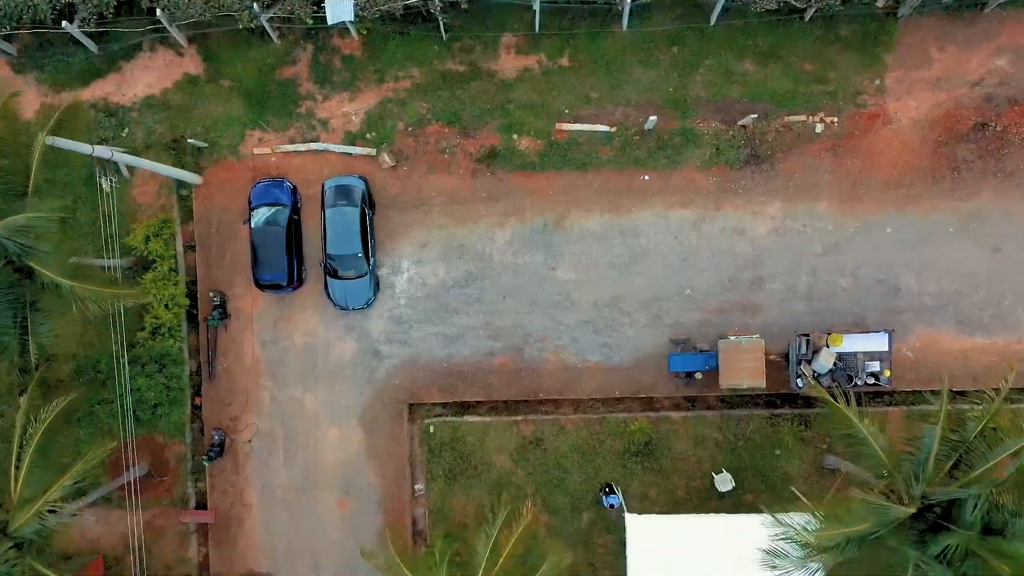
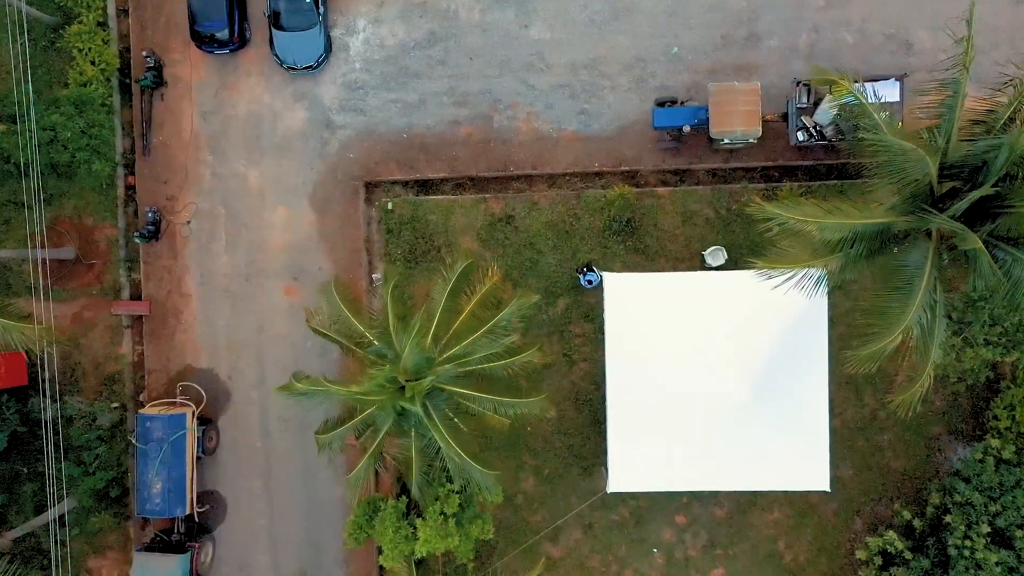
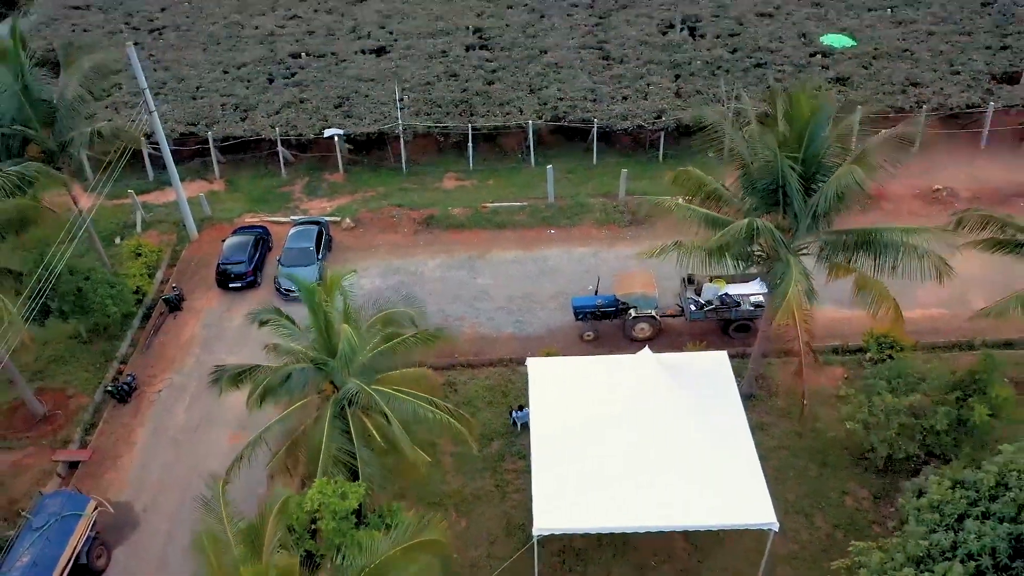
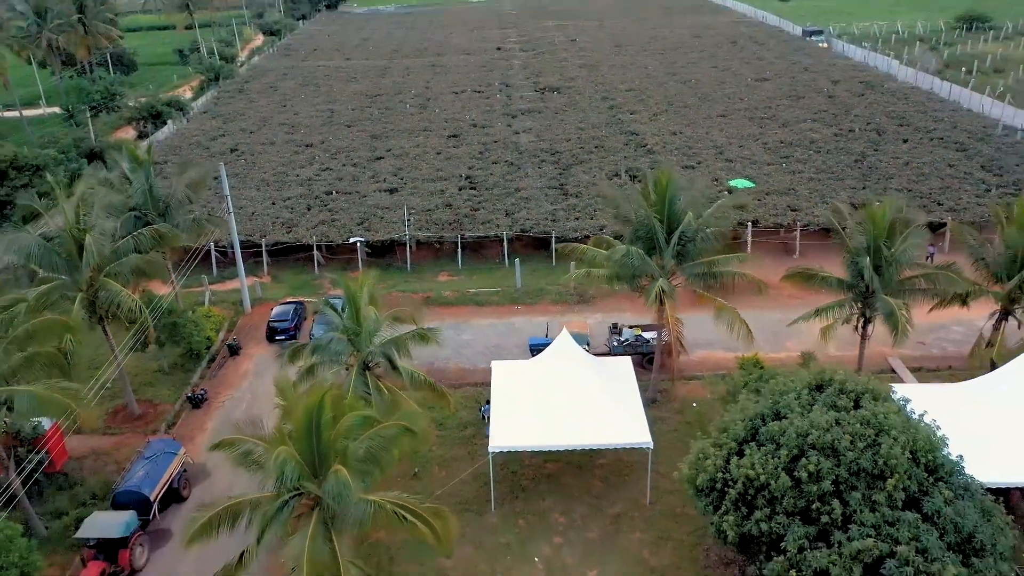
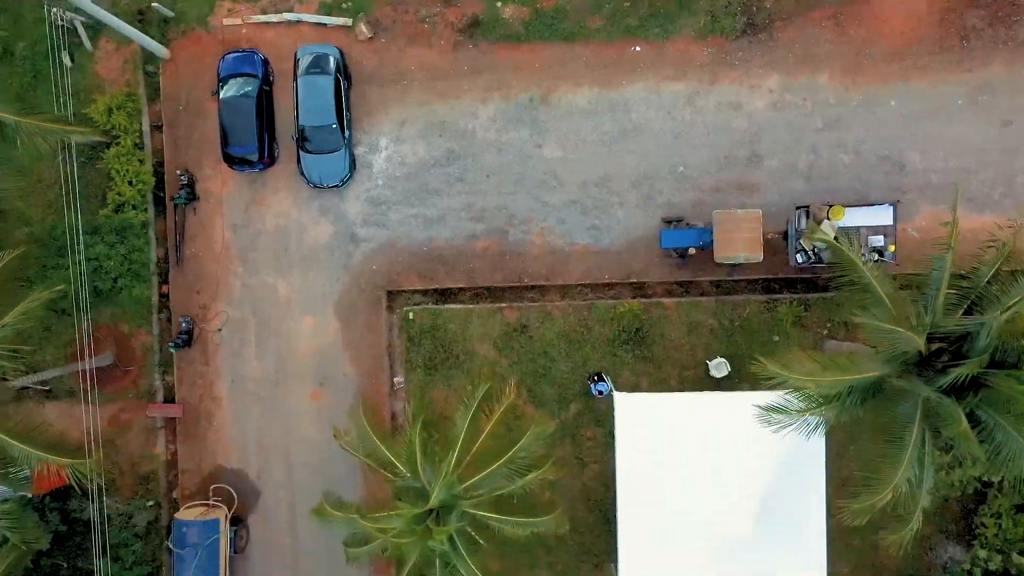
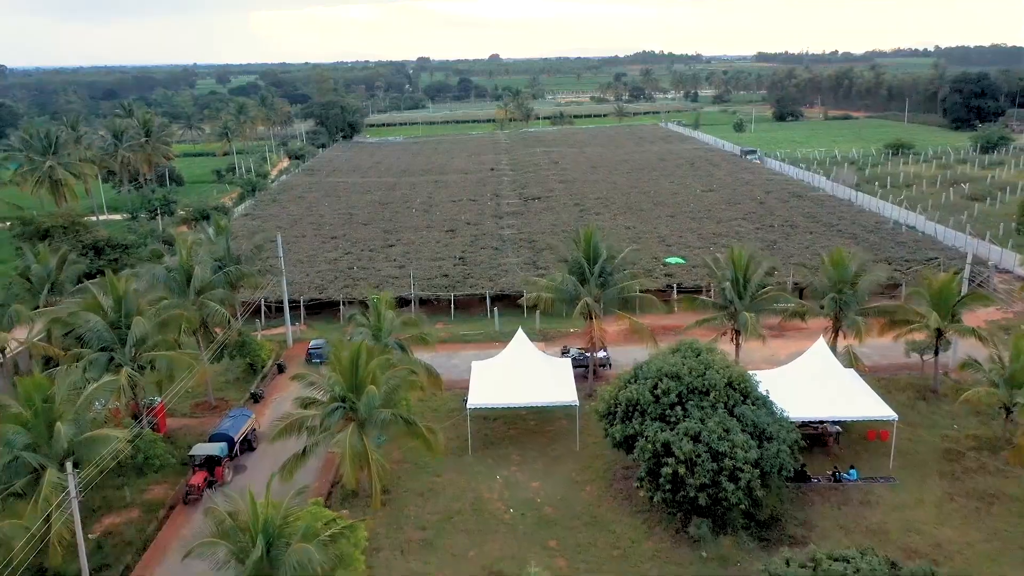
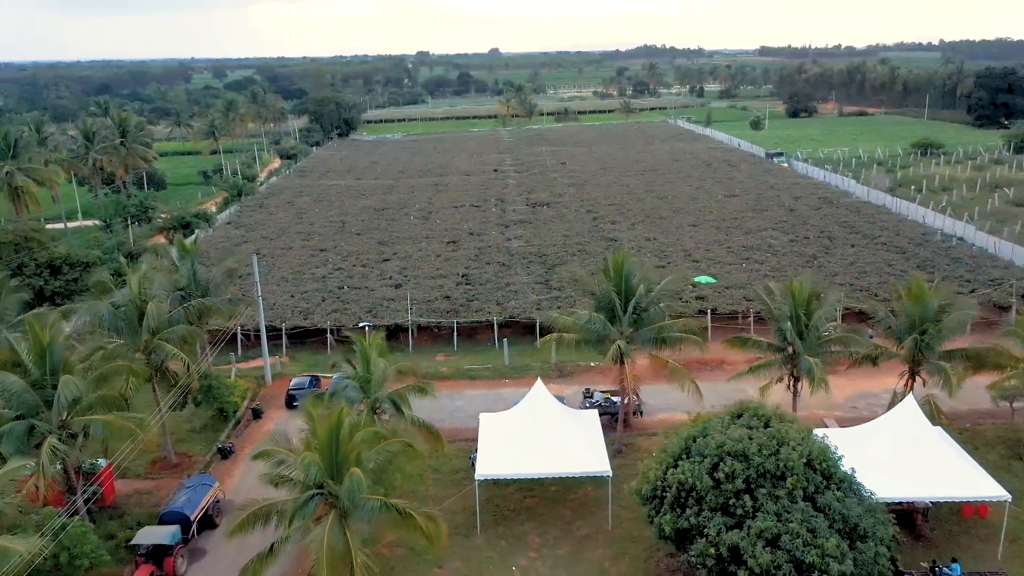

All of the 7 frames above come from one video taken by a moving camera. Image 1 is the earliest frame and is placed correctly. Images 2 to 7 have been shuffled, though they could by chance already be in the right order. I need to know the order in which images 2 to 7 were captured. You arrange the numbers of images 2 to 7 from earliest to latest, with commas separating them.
5, 2, 3, 4, 7, 6
